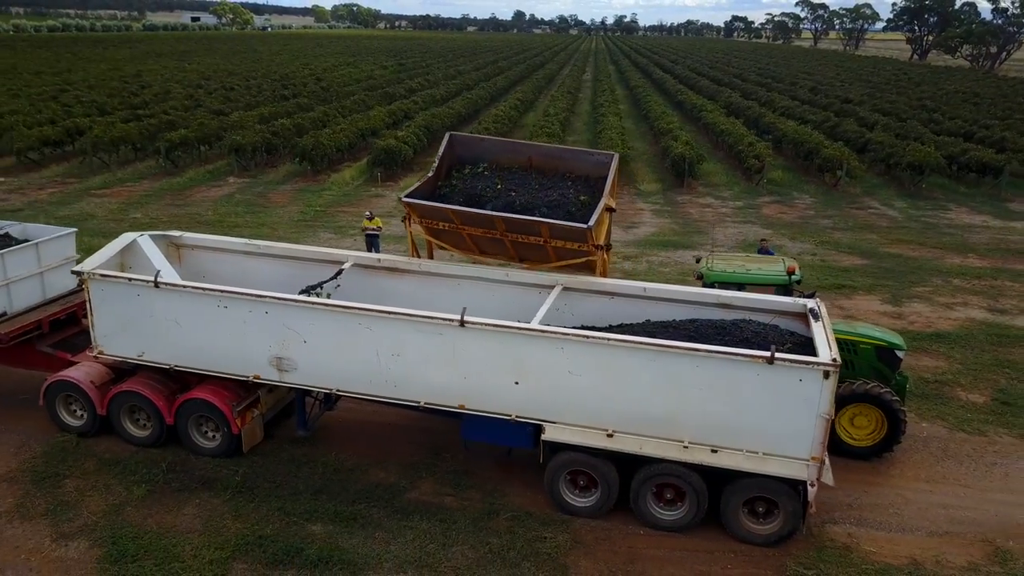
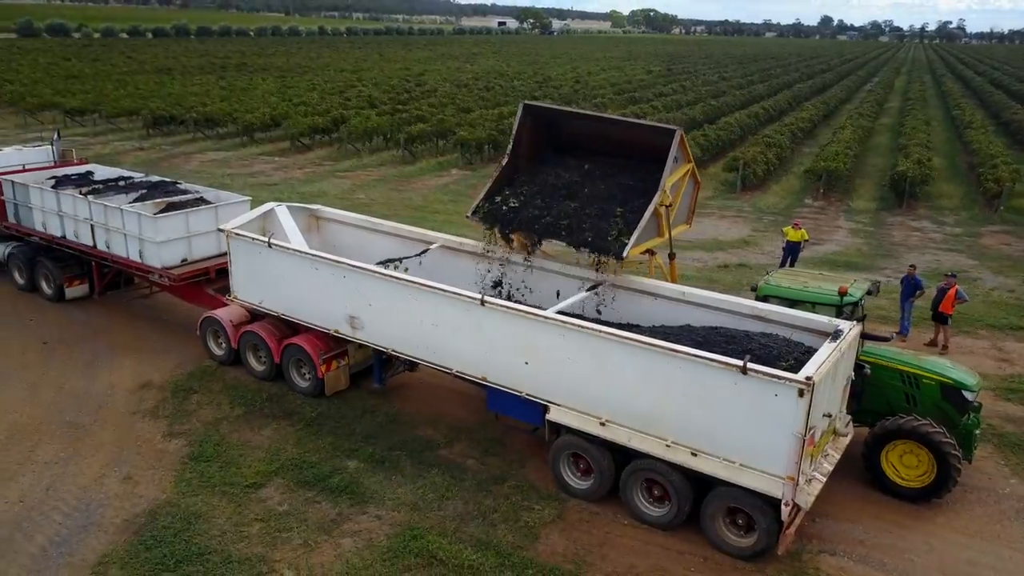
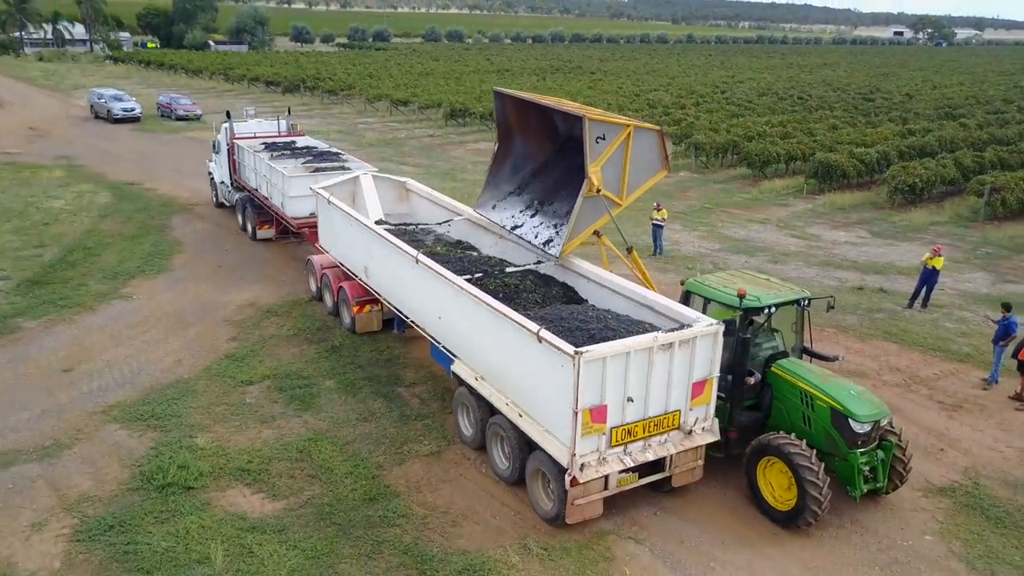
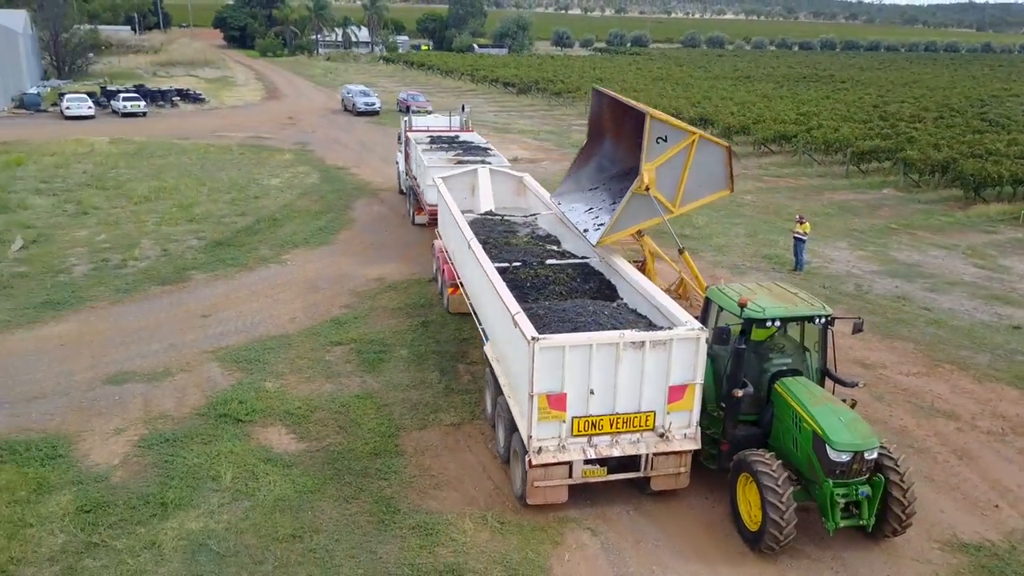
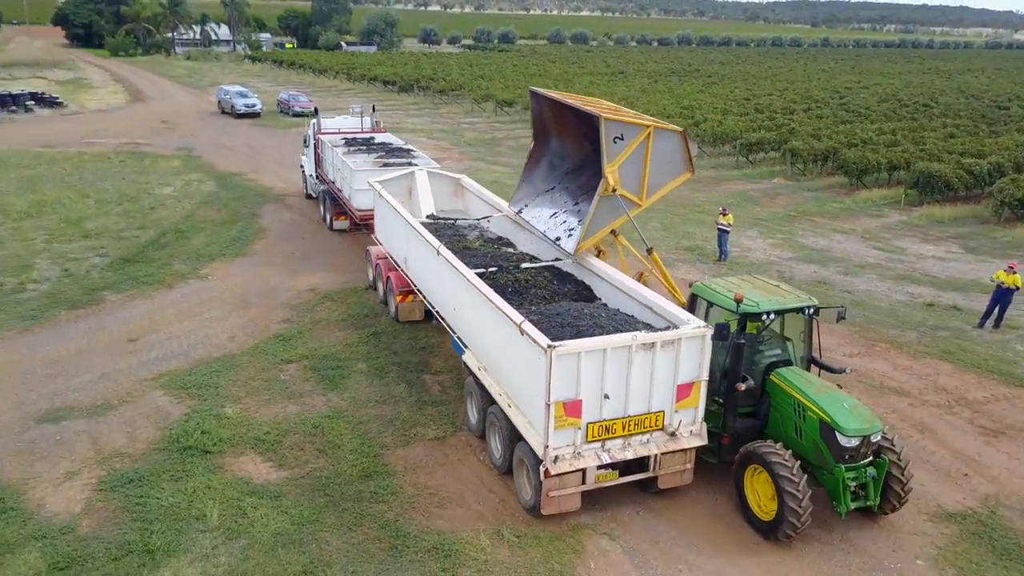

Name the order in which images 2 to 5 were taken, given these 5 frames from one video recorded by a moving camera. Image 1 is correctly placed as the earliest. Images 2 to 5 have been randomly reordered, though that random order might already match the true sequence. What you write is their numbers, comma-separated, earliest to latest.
2, 3, 5, 4
